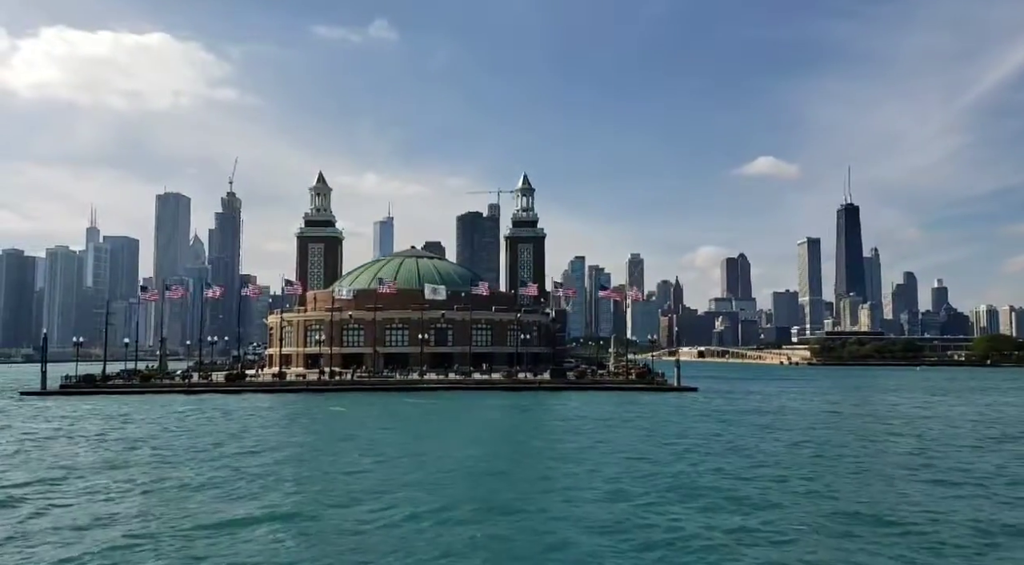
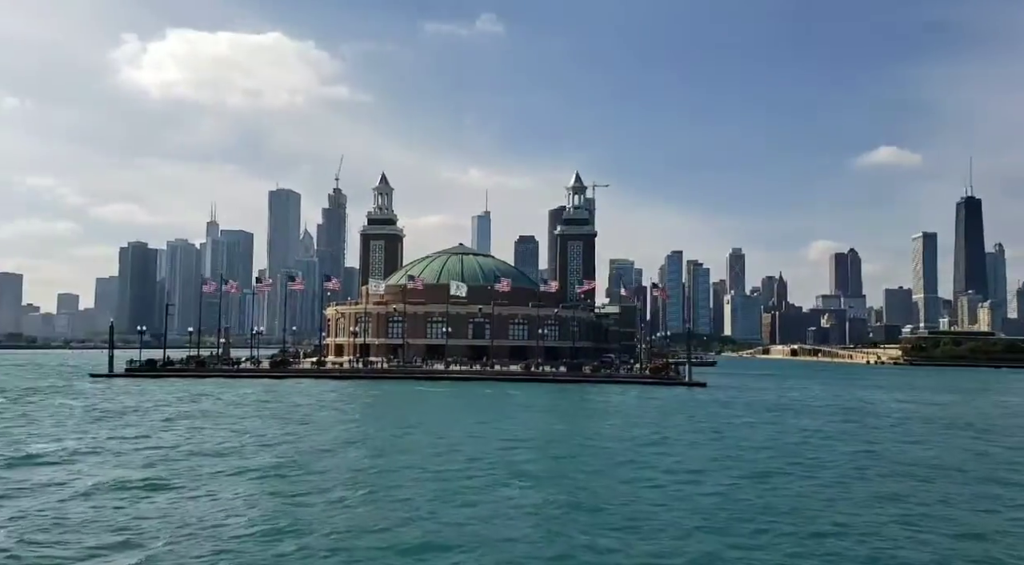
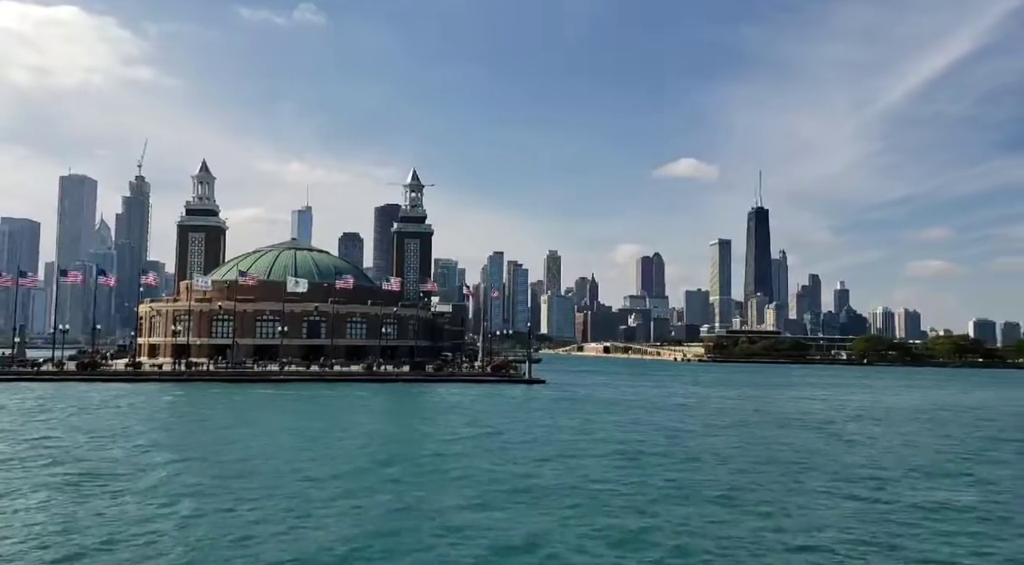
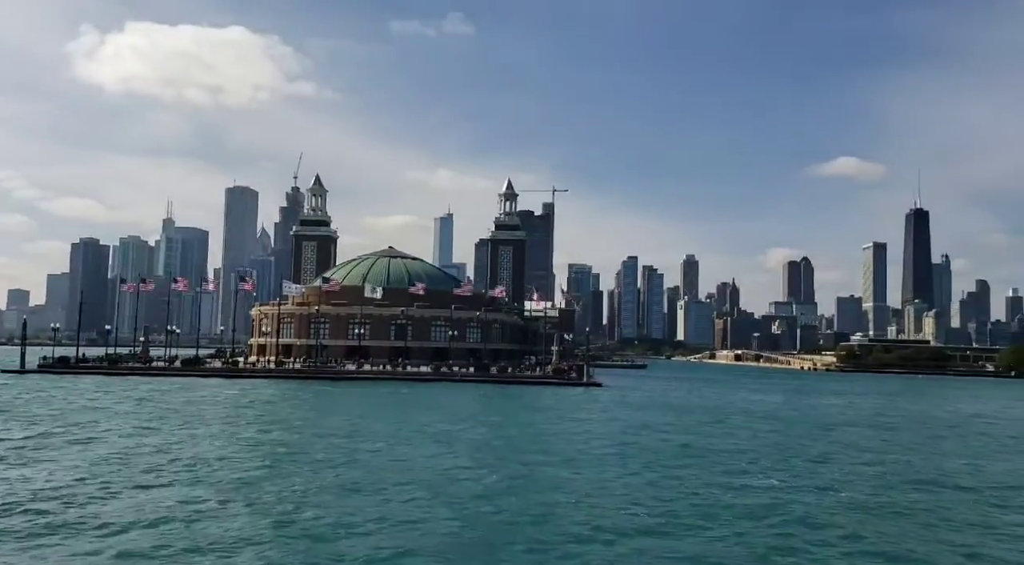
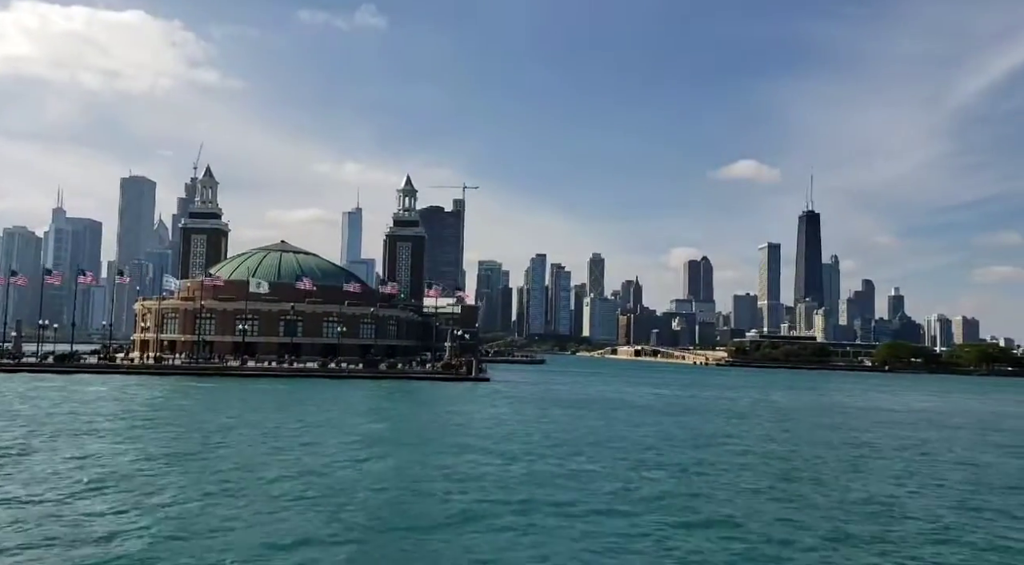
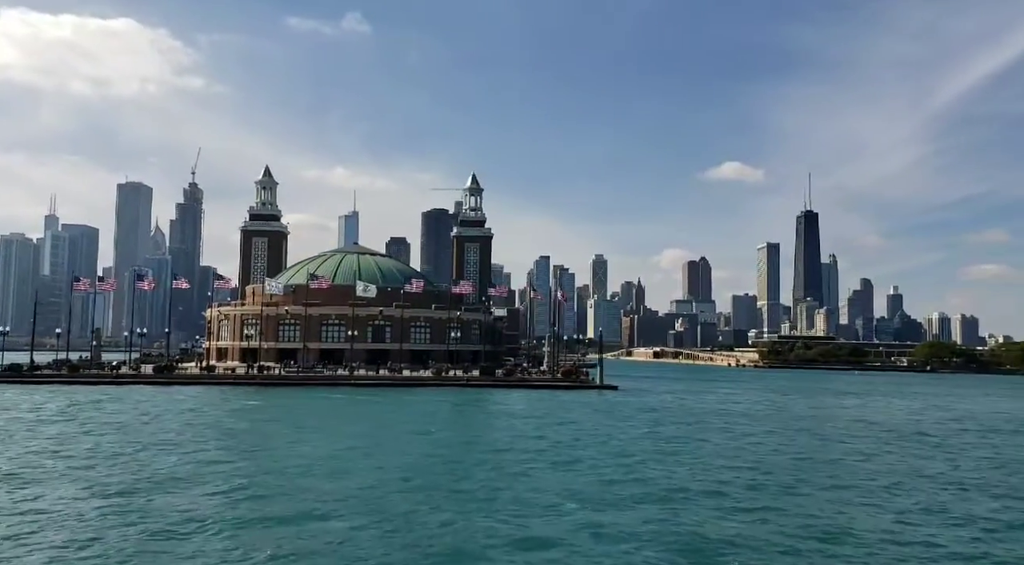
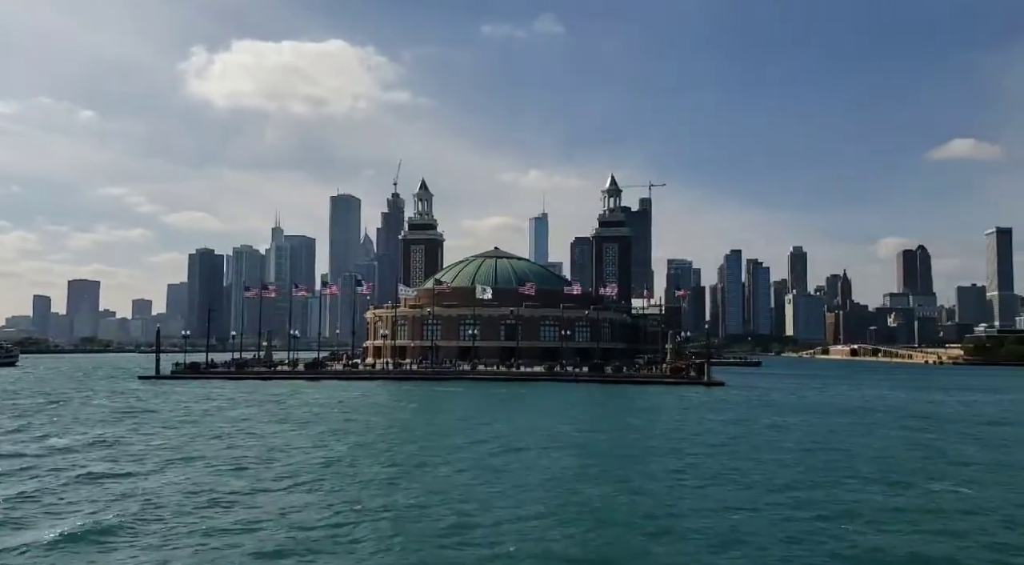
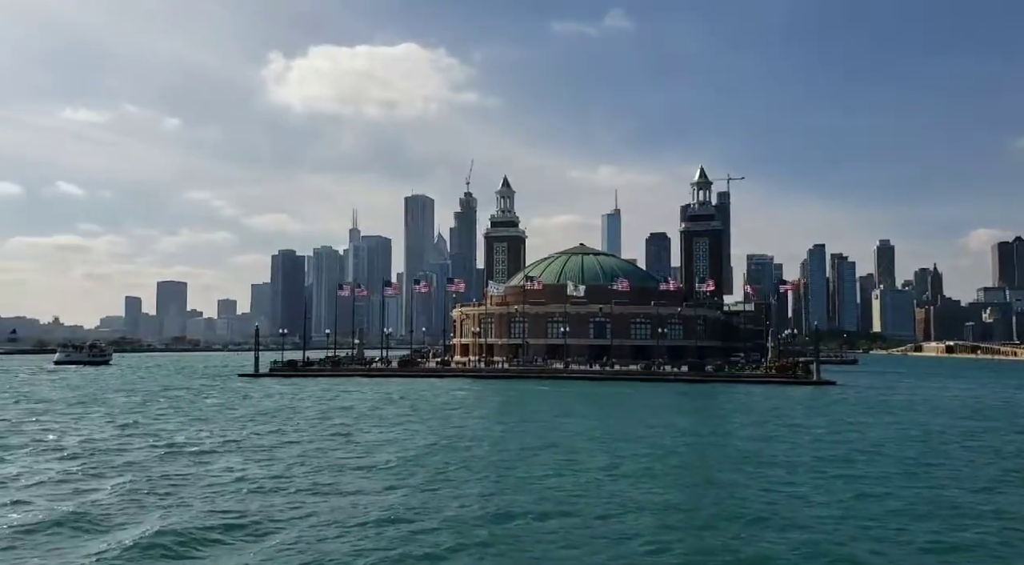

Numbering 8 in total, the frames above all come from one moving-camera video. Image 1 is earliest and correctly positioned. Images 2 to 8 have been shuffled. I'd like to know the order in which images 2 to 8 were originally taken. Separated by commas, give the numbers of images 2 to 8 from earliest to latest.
6, 3, 2, 8, 7, 4, 5
